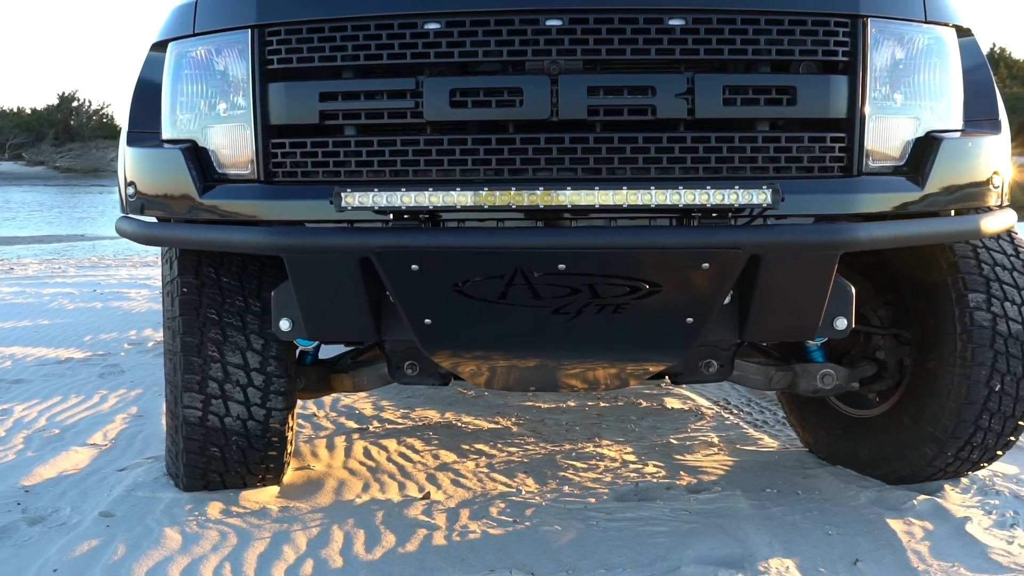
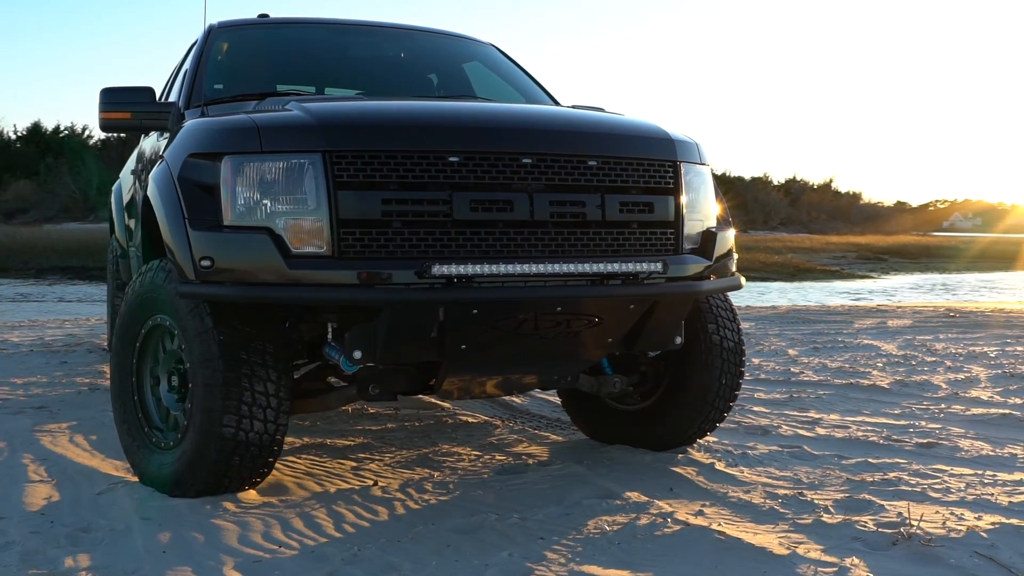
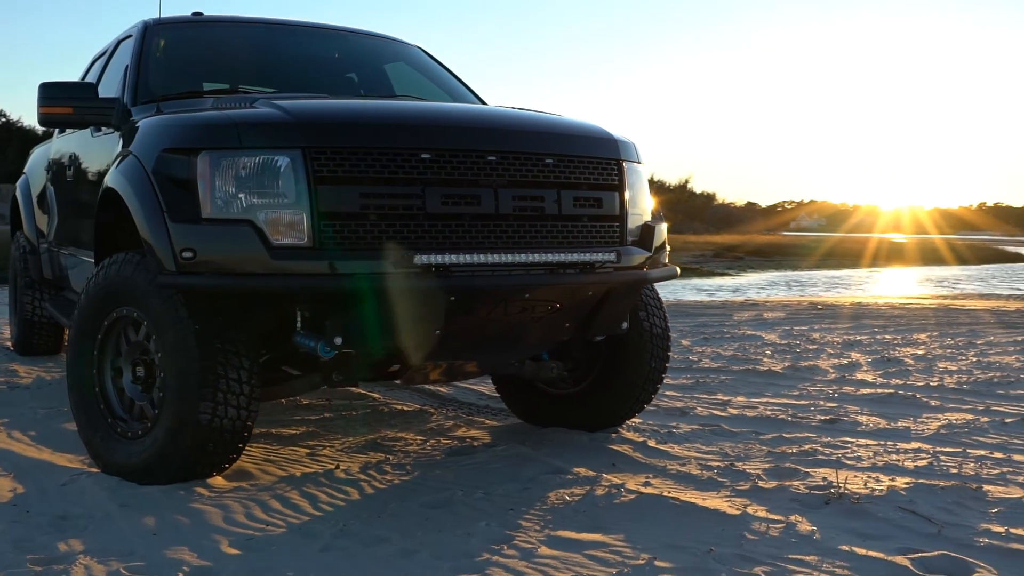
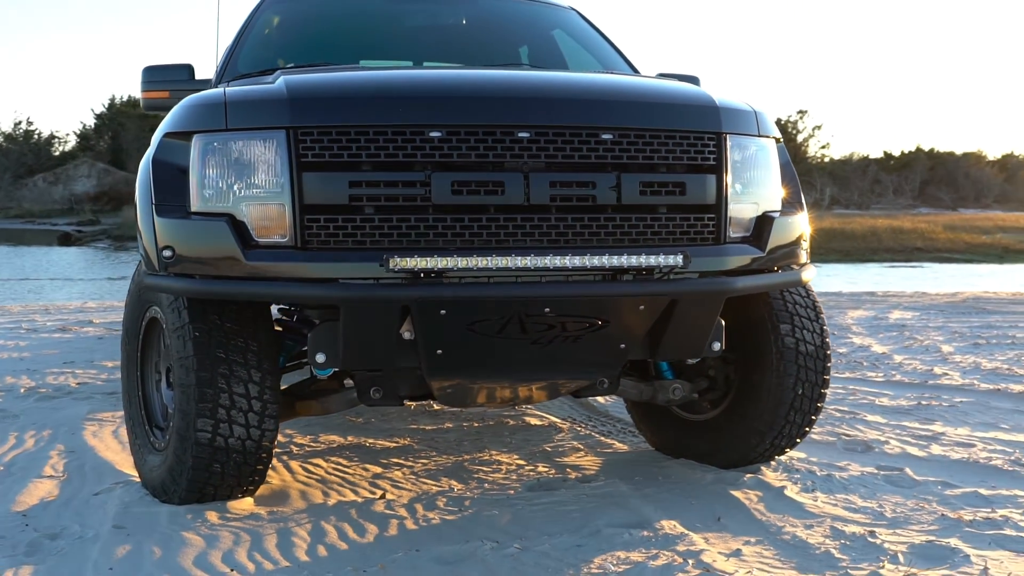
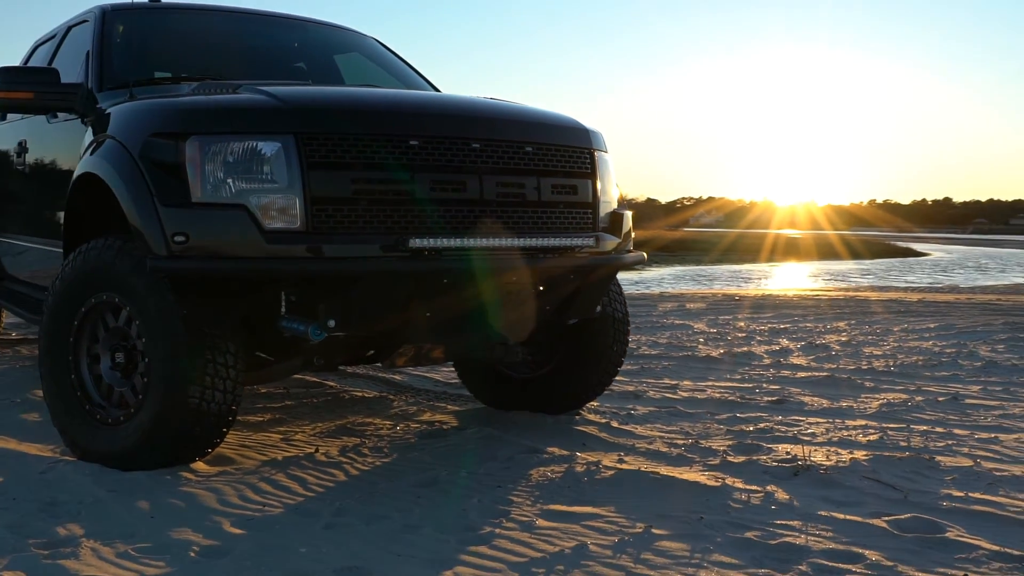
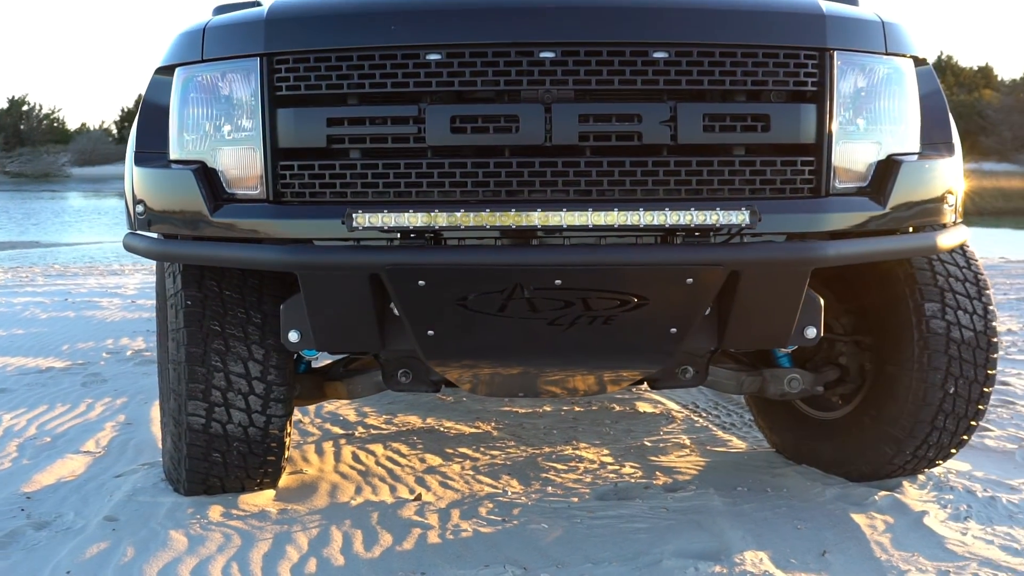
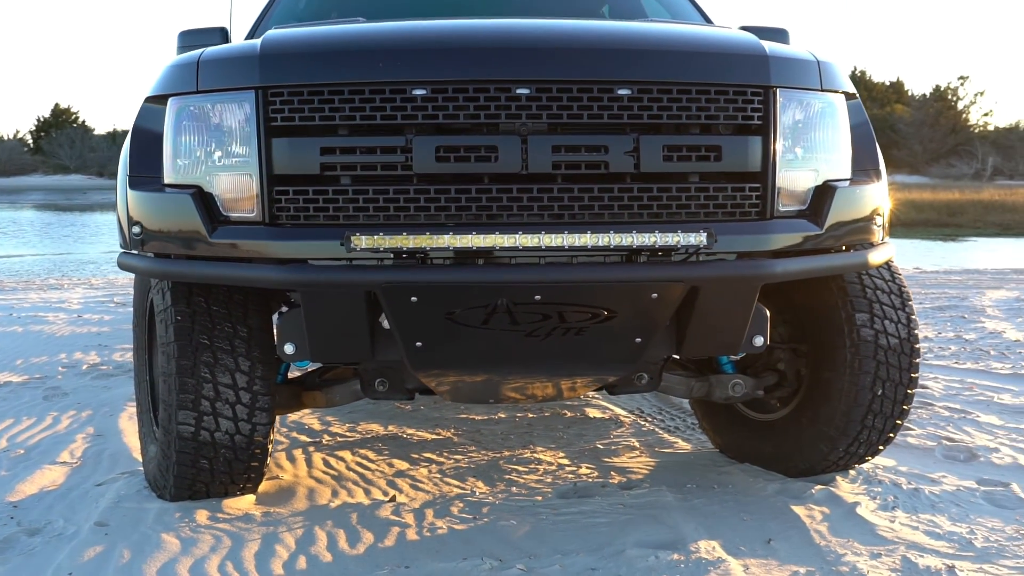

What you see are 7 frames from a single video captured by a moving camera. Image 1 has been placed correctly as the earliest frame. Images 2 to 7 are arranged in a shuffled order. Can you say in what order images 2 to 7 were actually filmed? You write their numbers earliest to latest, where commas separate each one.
6, 7, 4, 2, 3, 5
